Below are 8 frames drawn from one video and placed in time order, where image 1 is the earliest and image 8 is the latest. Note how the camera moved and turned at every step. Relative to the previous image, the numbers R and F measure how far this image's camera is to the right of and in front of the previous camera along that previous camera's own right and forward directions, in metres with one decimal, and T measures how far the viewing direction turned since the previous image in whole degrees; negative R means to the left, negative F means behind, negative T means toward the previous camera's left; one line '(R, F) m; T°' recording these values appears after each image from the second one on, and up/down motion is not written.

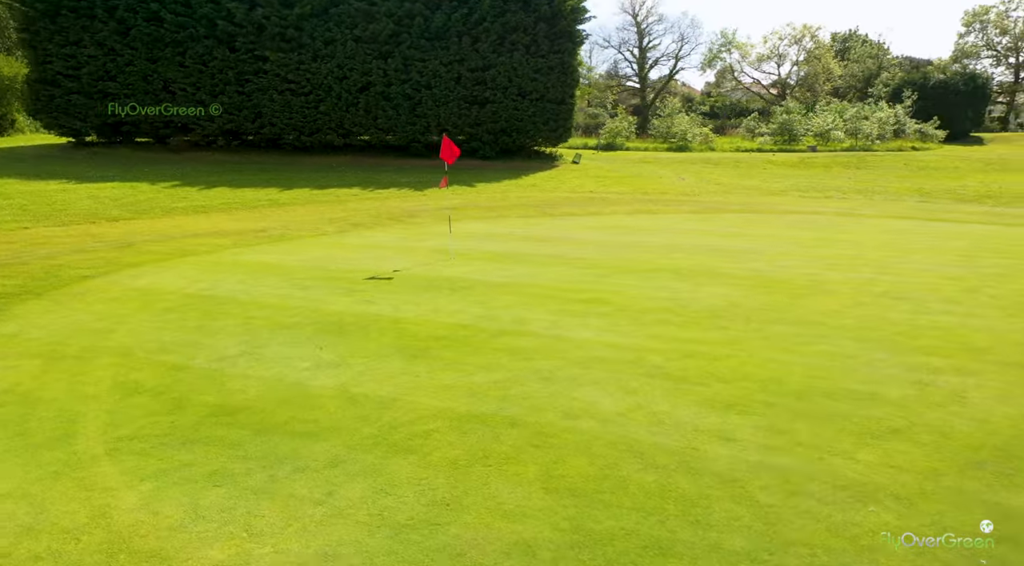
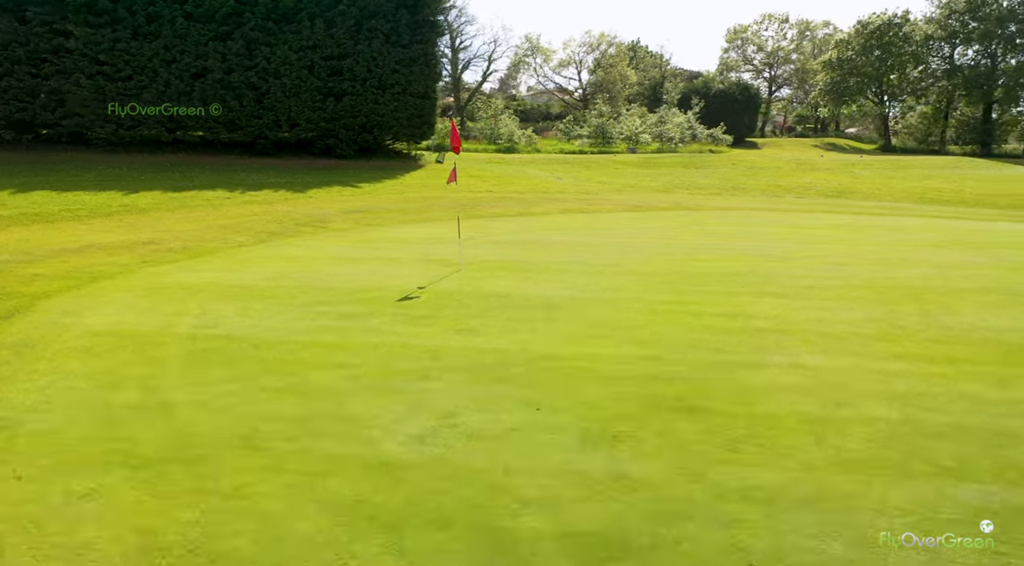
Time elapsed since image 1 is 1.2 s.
(-3.7, +2.8) m; +16°
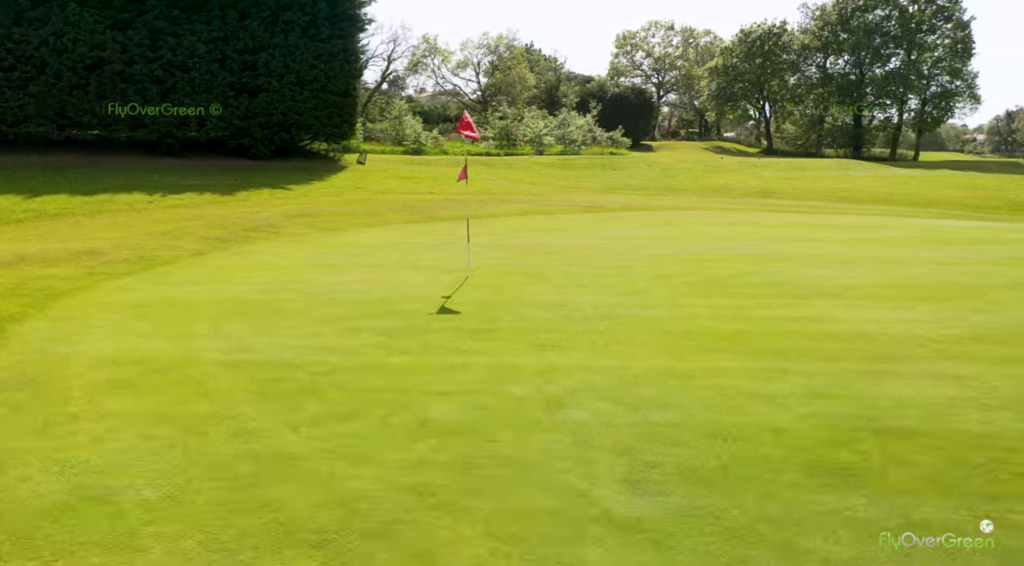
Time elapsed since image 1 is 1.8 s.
(-1.8, +1.0) m; +8°
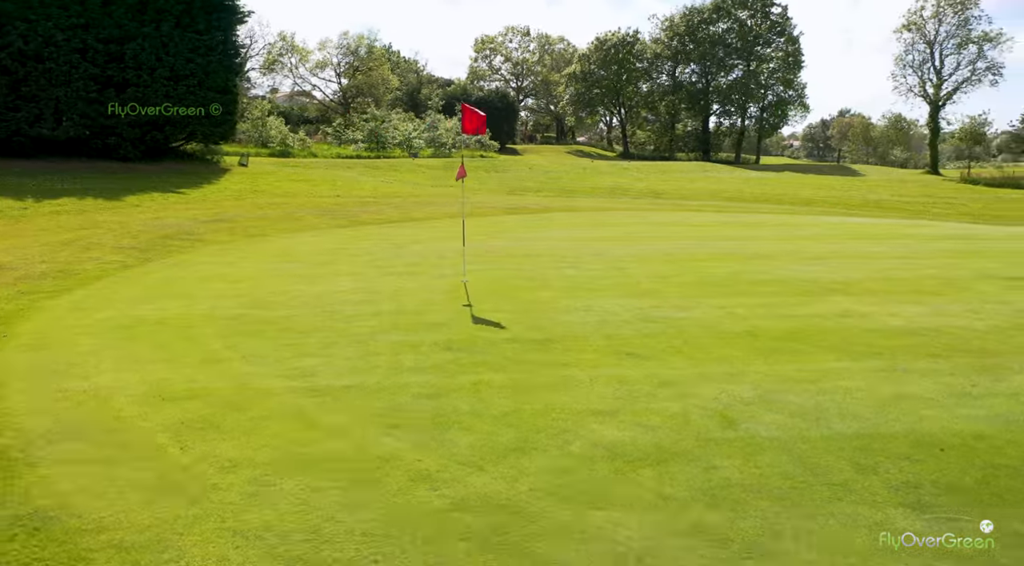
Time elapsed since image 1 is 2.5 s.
(-2.0, +0.8) m; +11°
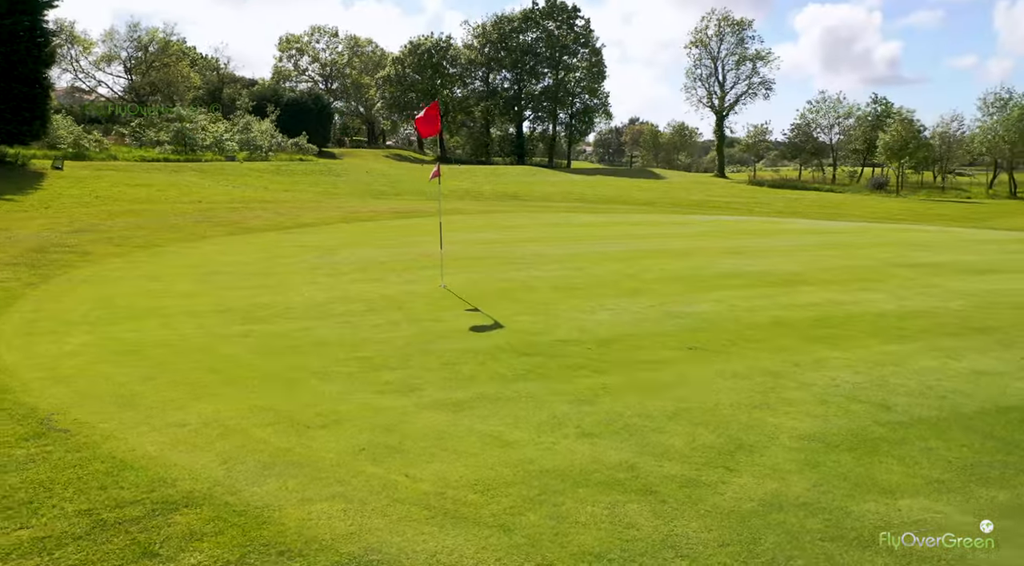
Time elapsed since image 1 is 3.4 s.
(-2.3, +0.4) m; +14°
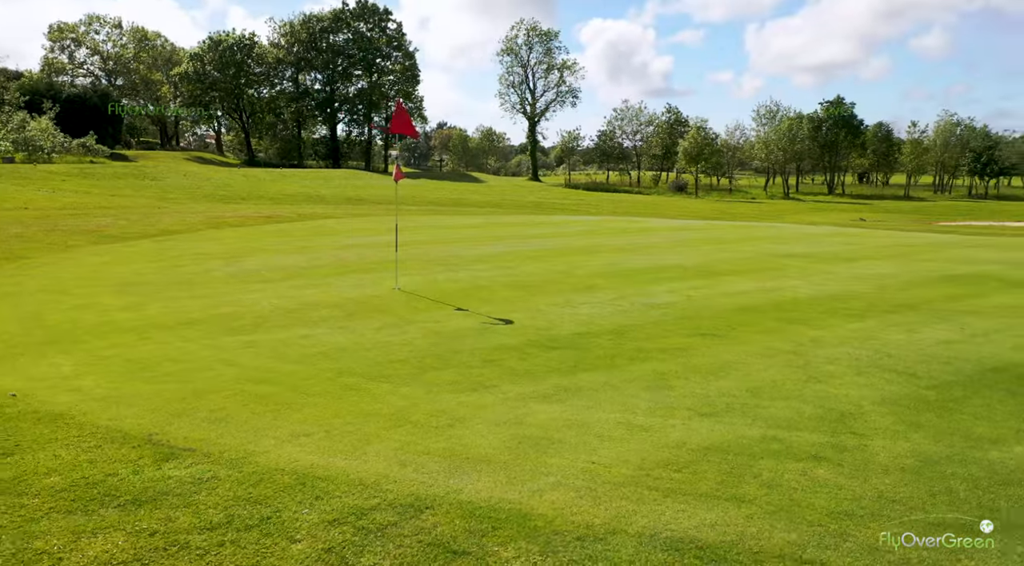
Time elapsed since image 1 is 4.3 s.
(-1.9, +0.1) m; +14°
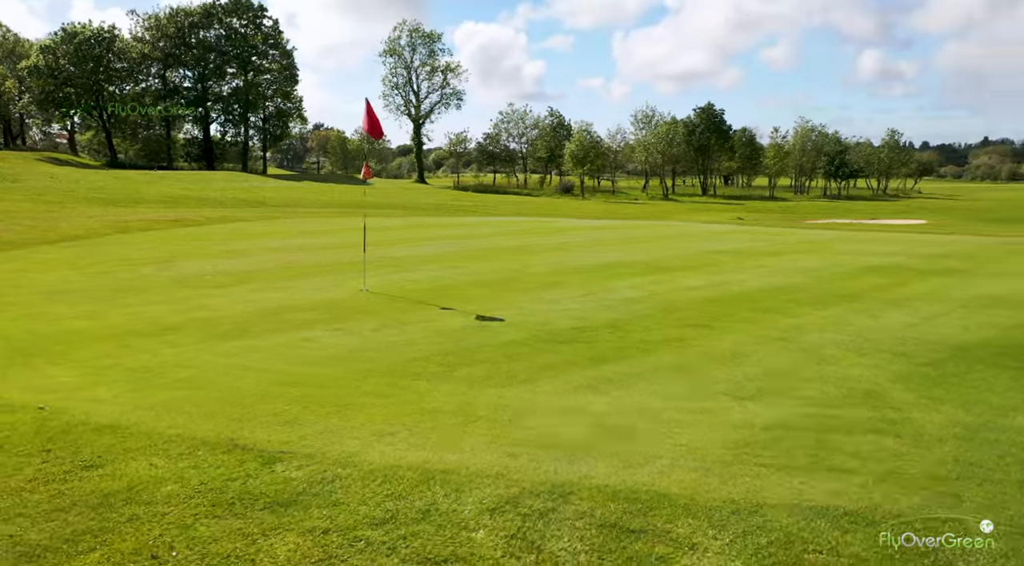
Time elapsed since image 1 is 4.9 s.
(-1.2, 0.0) m; +9°
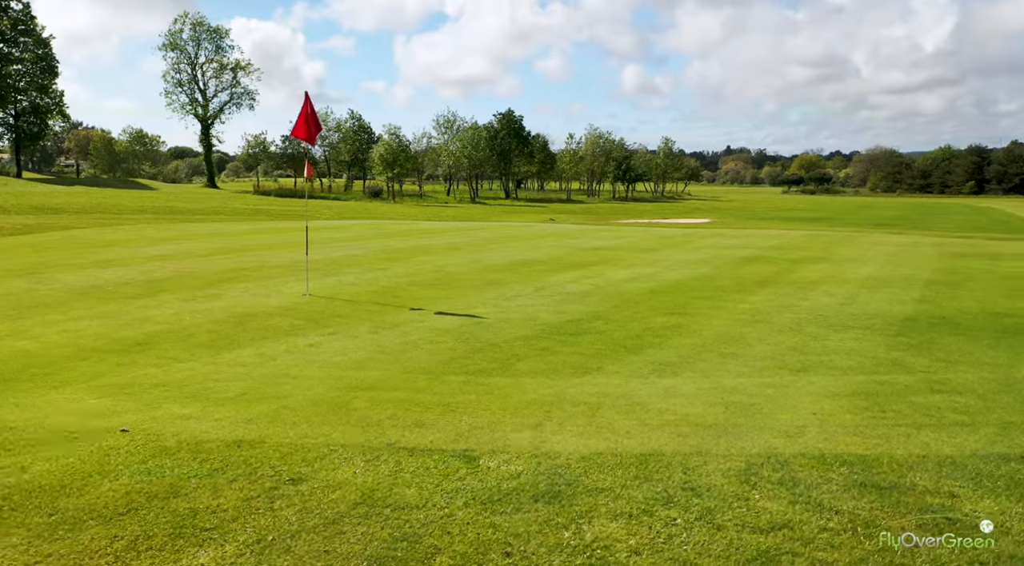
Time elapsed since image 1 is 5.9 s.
(-2.0, +0.2) m; +15°
